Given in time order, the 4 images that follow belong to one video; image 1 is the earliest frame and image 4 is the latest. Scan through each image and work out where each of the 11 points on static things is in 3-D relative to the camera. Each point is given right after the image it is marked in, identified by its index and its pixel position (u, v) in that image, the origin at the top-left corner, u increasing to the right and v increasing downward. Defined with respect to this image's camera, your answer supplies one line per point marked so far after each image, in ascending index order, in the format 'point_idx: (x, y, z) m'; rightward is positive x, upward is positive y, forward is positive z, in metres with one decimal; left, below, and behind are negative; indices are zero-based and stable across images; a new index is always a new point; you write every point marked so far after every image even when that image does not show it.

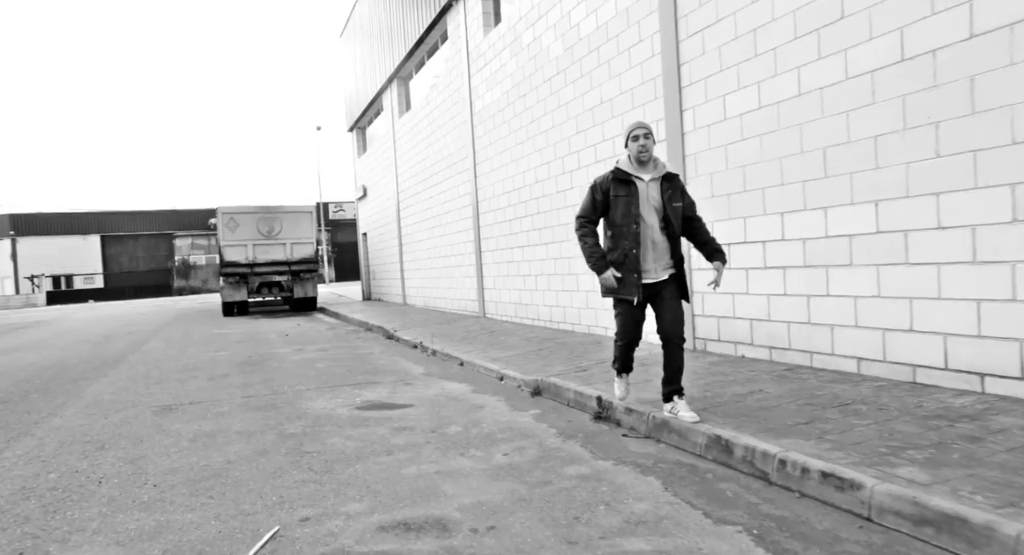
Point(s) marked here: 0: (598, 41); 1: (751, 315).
0: (+1.0, +2.8, +8.4) m
1: (+2.1, -0.3, +6.3) m
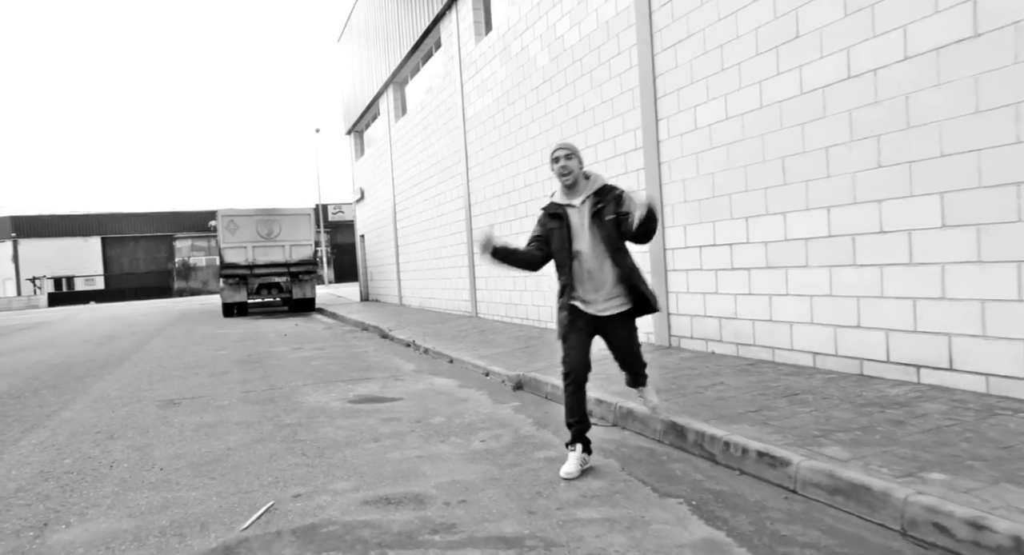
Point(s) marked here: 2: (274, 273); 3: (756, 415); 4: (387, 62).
0: (+0.9, +2.8, +8.8) m
1: (+2.0, -0.3, +6.7) m
2: (-6.6, +0.1, +19.7) m
3: (+1.5, -0.9, +4.4) m
4: (-3.4, +5.9, +19.3) m
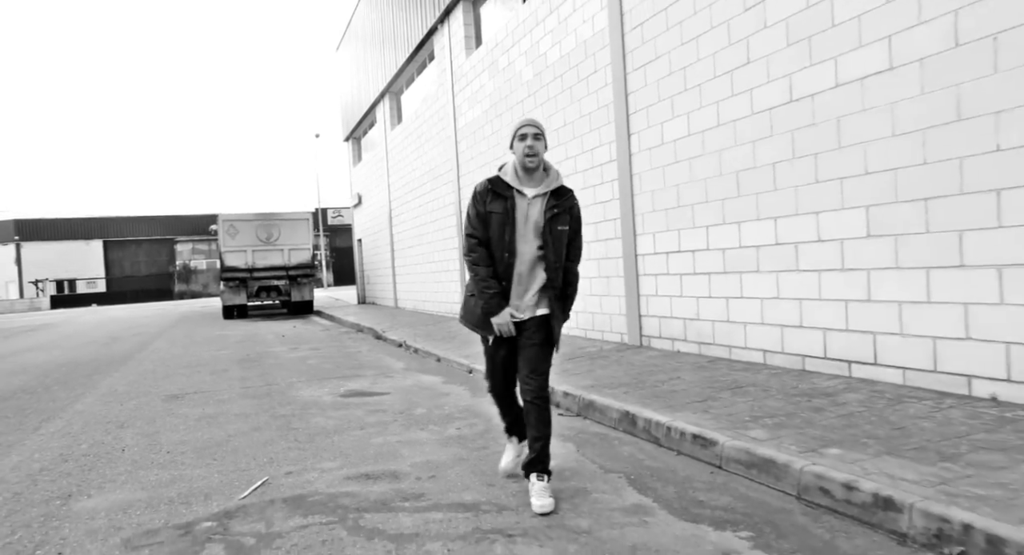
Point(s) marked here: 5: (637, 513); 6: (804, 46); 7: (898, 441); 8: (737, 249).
0: (+0.6, +2.8, +9.4) m
1: (+1.8, -0.4, +7.2) m
2: (-6.8, 0.0, +20.2) m
3: (+1.3, -0.9, +5.0) m
4: (-3.6, +5.8, +19.9) m
5: (+0.6, -1.1, +3.3) m
6: (+2.3, +1.8, +5.5) m
7: (+2.0, -0.9, +3.7) m
8: (+2.0, +0.3, +6.4) m
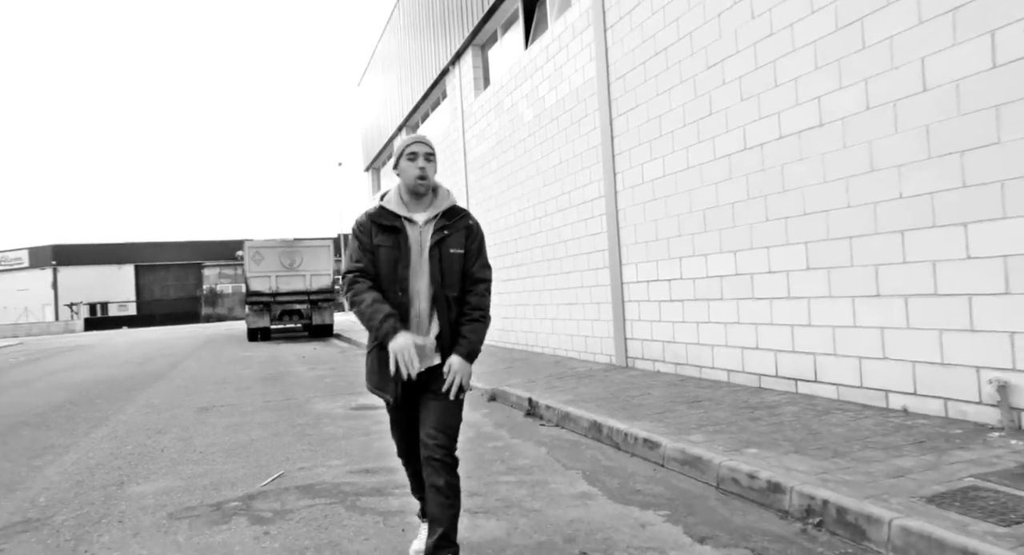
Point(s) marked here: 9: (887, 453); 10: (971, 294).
0: (+0.7, +2.4, +10.3) m
1: (+1.7, -0.7, +8.0) m
2: (-6.5, -0.7, +21.2) m
3: (+1.2, -1.1, +5.7) m
4: (-3.3, +5.1, +21.0) m
5: (+0.4, -1.3, +4.1) m
6: (+2.2, +1.6, +6.3) m
7: (+1.8, -1.0, +4.4) m
8: (+1.9, 0.0, +7.2) m
9: (+2.1, -1.0, +4.0) m
10: (+2.9, -0.1, +4.5) m
